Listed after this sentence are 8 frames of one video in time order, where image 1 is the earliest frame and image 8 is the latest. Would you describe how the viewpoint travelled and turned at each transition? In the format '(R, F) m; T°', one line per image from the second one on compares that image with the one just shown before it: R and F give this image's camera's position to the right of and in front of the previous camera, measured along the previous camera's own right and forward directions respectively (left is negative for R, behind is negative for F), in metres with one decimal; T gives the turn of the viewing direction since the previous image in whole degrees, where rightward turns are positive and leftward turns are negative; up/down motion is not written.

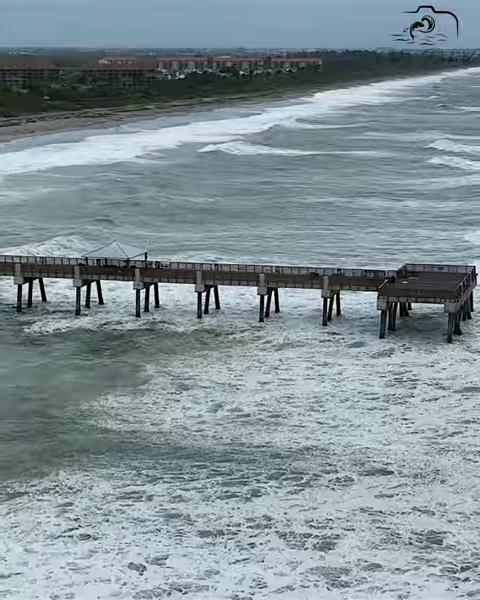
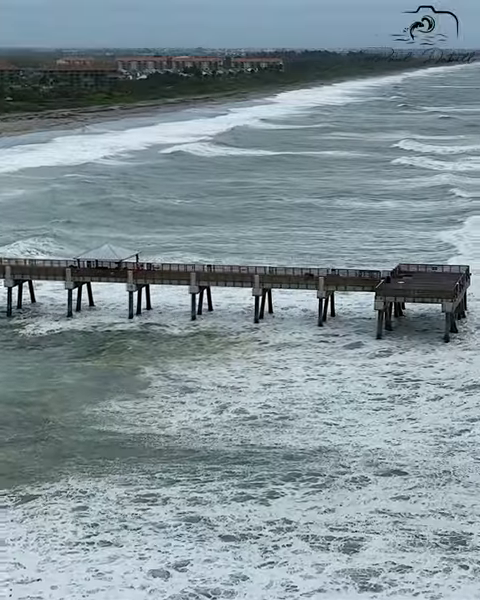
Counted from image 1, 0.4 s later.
(-0.9, +0.1) m; +2°
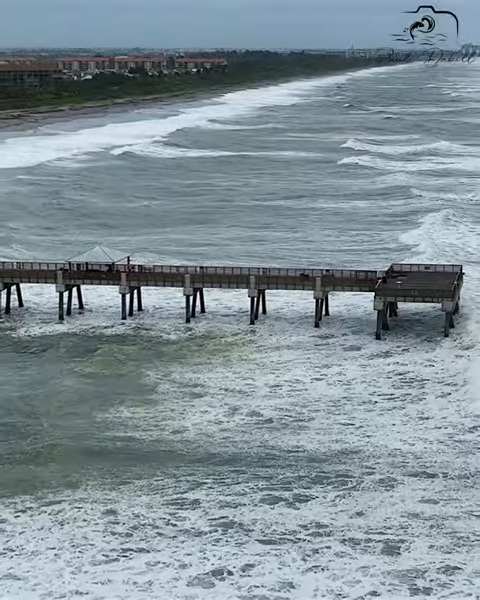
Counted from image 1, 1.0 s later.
(-1.4, +0.2) m; +4°
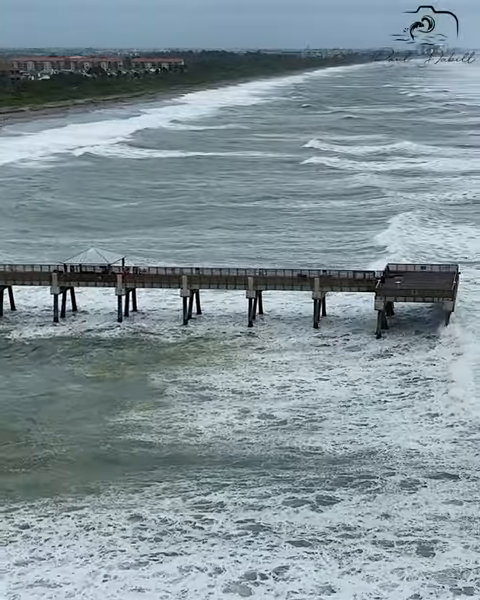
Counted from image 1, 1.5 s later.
(-1.1, +0.1) m; +3°
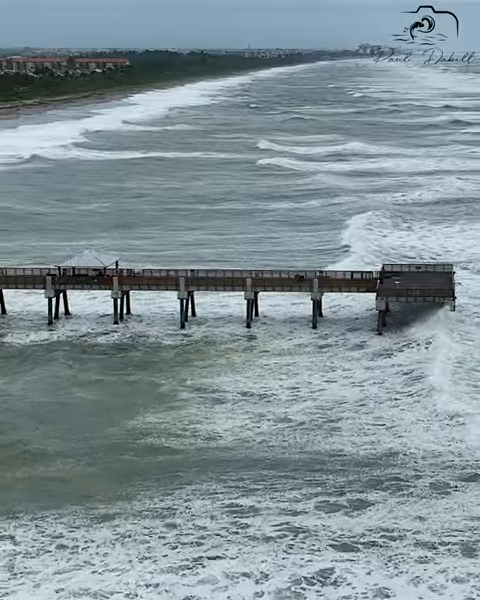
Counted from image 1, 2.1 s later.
(-1.4, +0.2) m; +4°
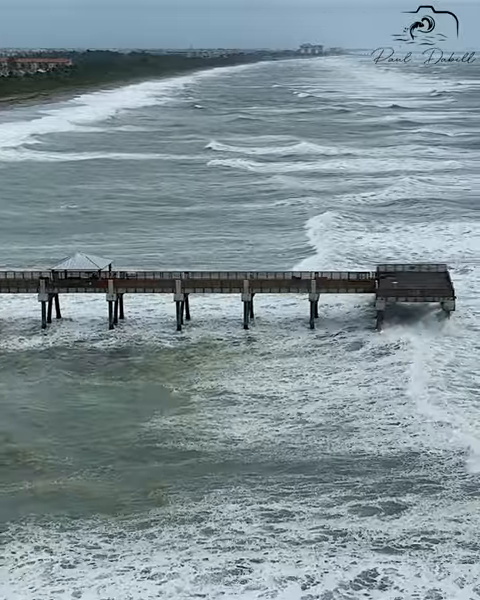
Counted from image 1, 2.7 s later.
(-1.4, +0.2) m; +4°
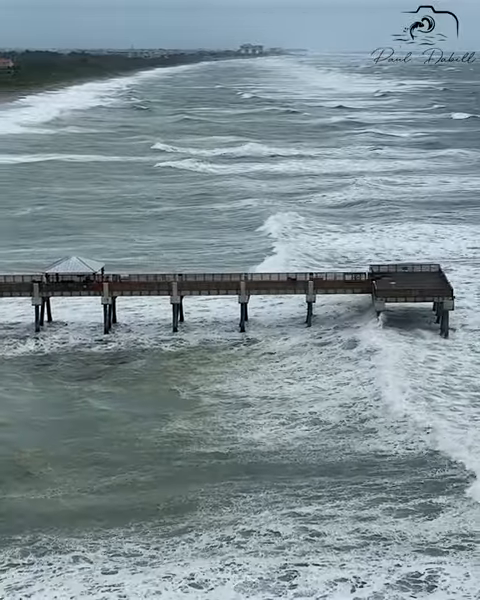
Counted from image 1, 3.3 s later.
(-1.4, +0.2) m; +4°
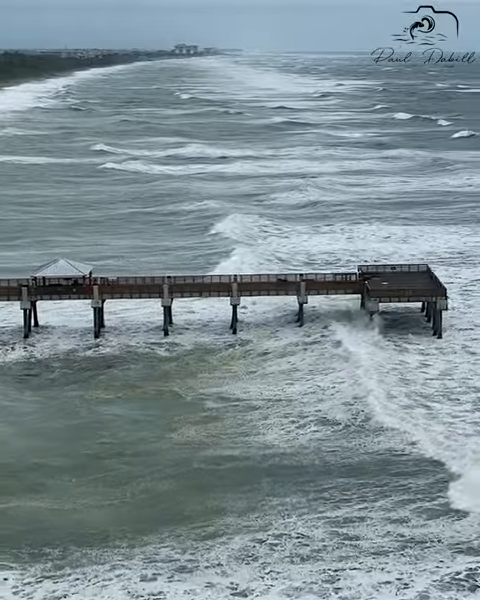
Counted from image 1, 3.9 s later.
(-1.4, +0.2) m; +4°
